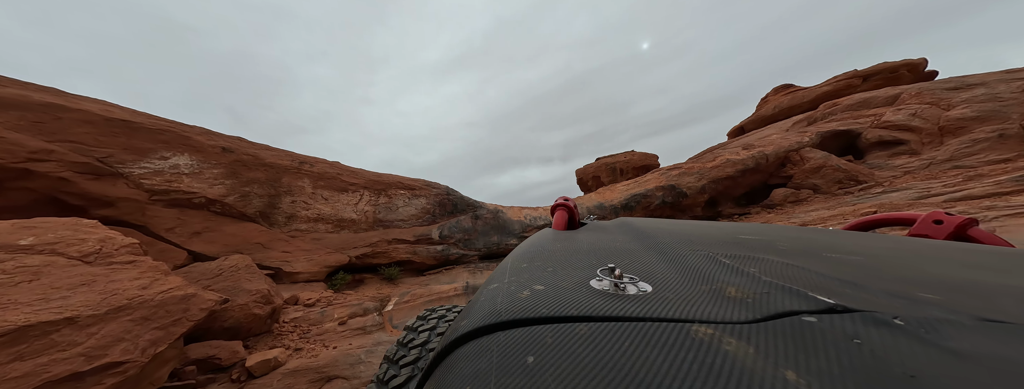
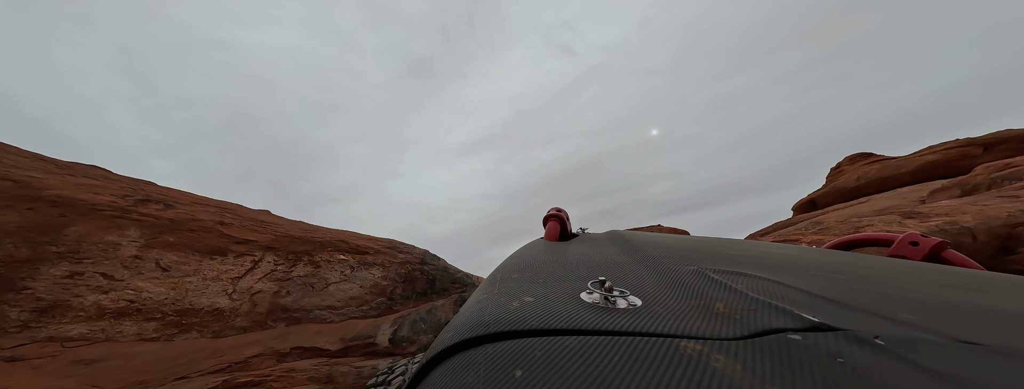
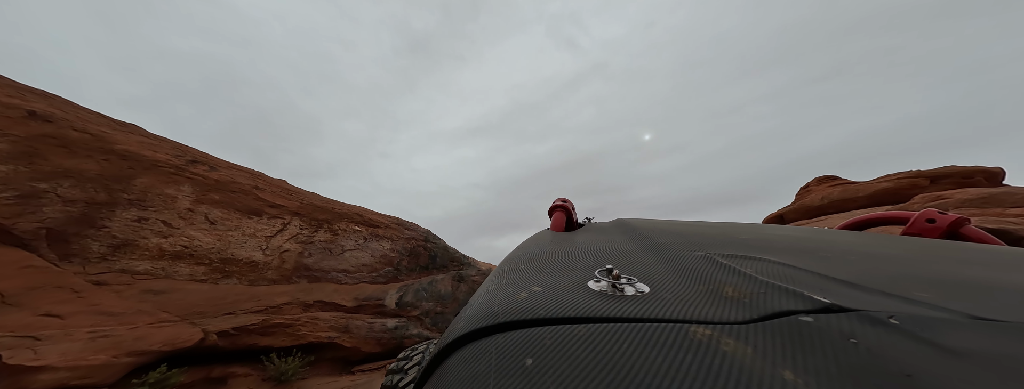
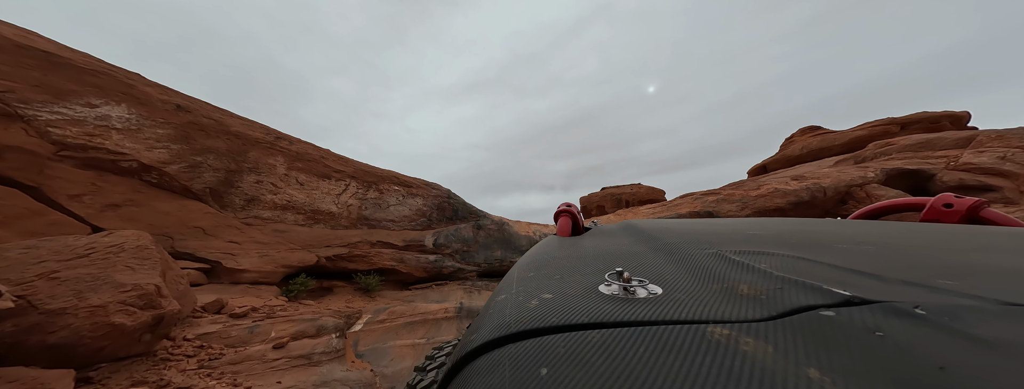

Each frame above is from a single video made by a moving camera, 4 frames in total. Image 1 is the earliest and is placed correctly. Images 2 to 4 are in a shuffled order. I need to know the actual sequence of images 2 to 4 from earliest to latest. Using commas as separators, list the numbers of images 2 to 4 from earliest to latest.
4, 3, 2
